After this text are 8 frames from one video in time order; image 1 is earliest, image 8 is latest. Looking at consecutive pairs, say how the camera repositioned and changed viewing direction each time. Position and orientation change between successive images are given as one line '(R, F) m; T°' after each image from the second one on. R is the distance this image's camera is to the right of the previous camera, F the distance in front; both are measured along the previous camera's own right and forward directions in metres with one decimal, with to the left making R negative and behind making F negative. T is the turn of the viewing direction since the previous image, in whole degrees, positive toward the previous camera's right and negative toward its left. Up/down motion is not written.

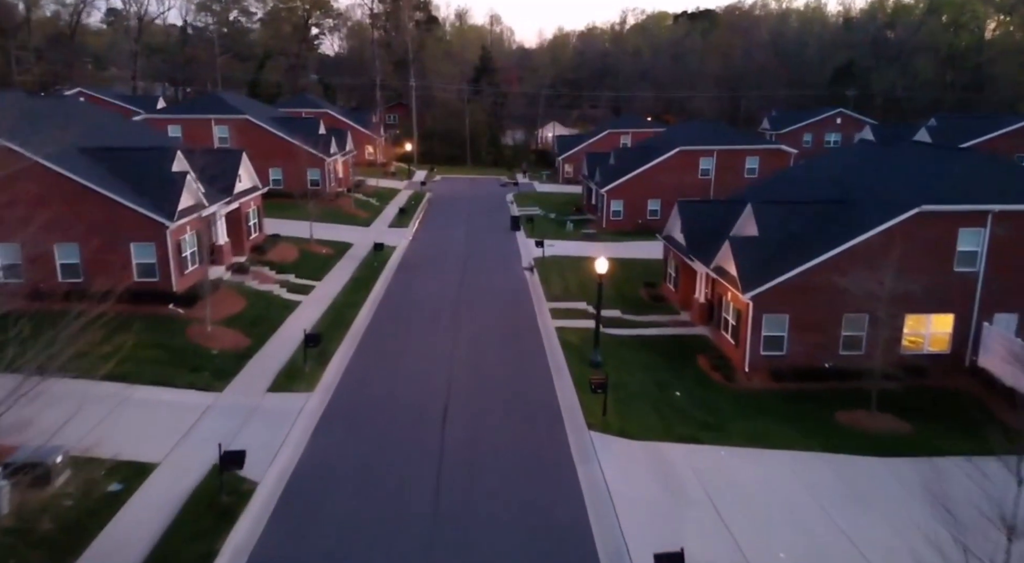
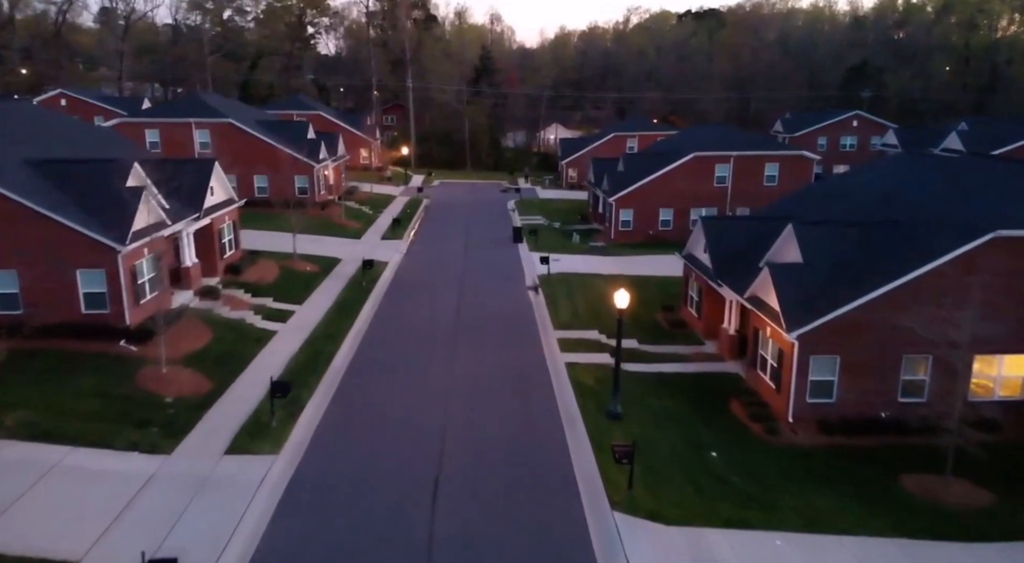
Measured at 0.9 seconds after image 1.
(-0.1, +2.9) m; 0°
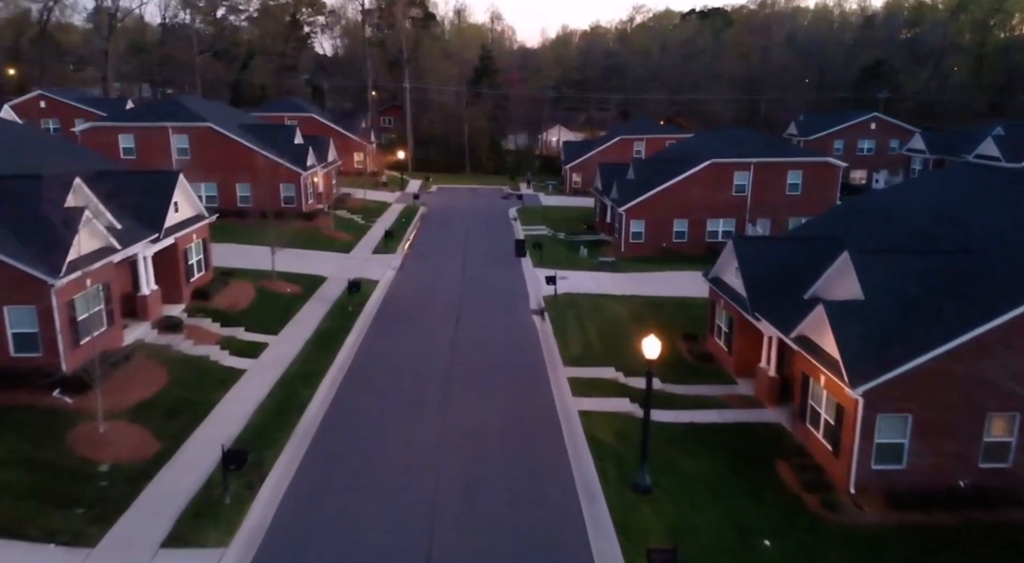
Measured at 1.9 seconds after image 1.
(-0.1, +2.9) m; 0°
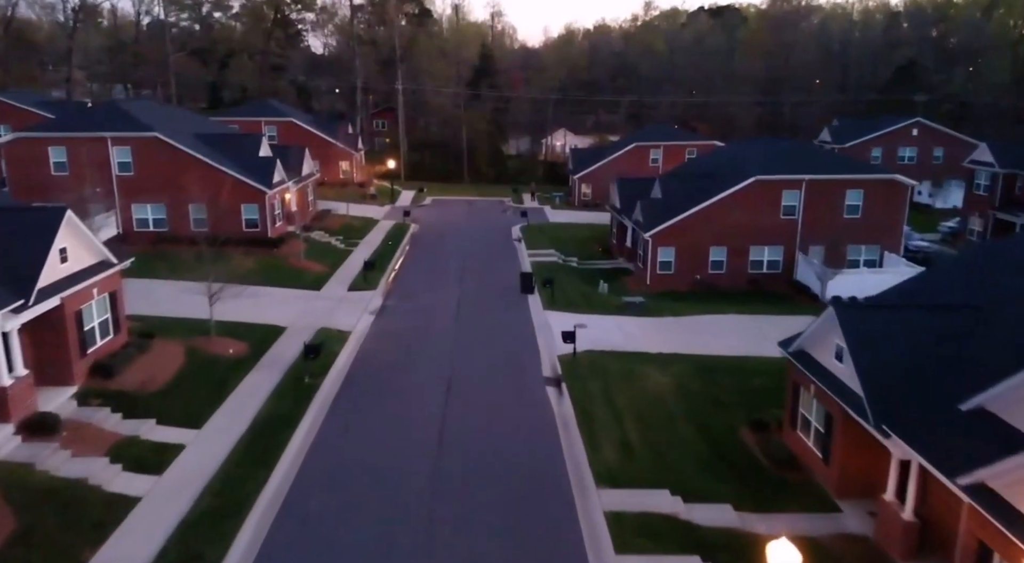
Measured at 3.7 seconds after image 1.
(-0.2, +5.8) m; 0°
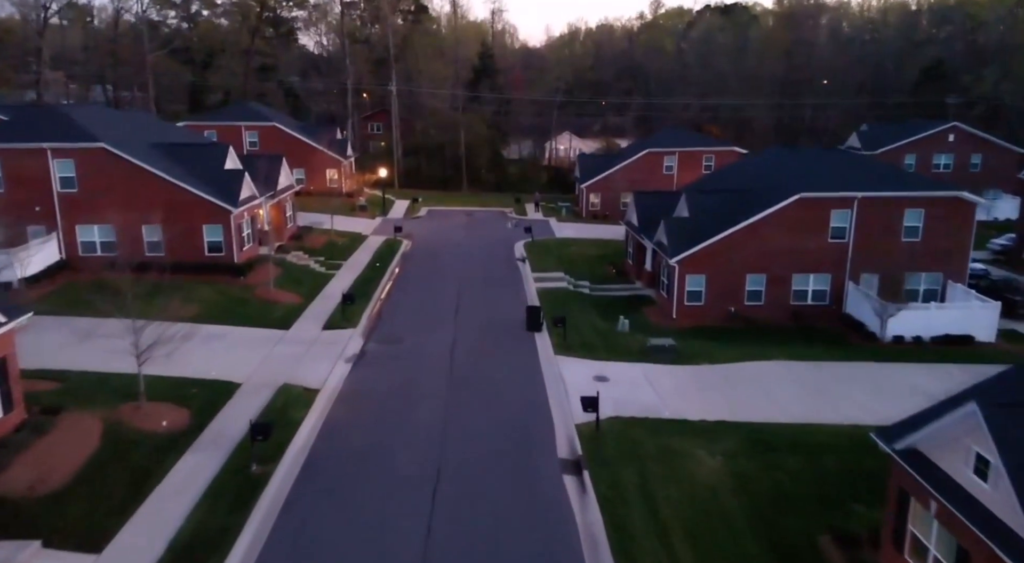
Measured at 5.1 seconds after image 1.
(-0.2, +4.2) m; 0°
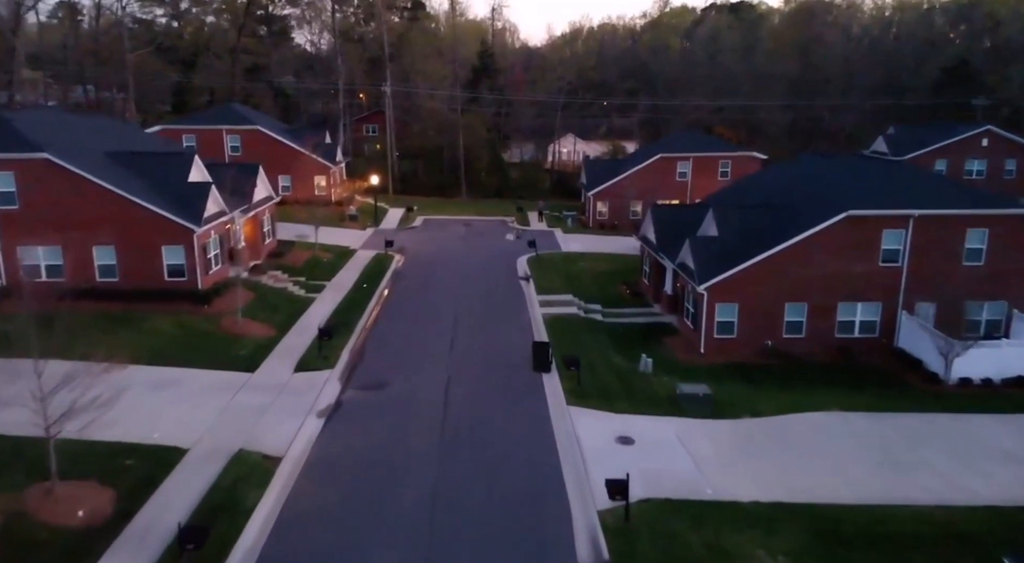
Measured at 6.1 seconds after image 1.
(-0.1, +3.4) m; 0°
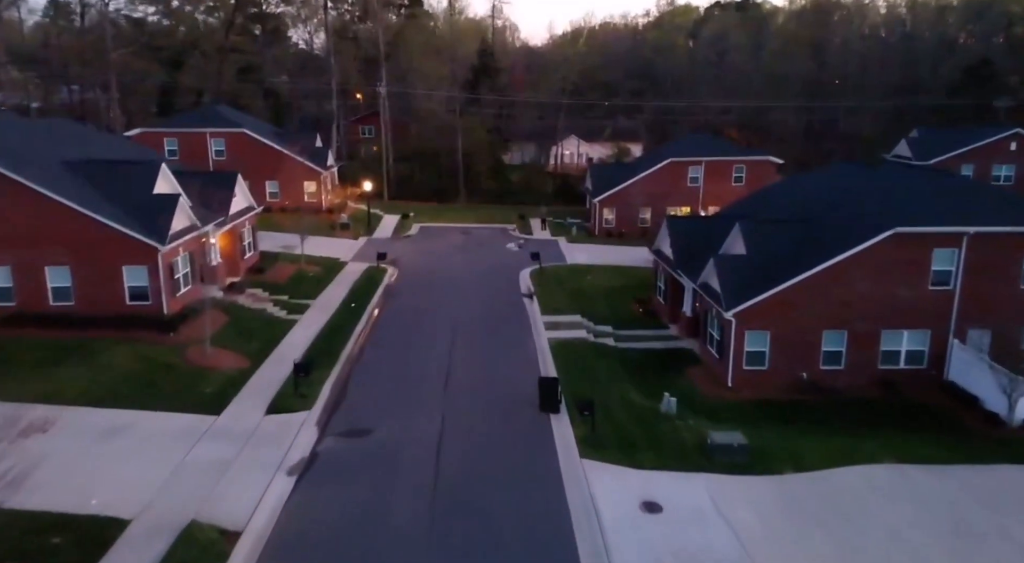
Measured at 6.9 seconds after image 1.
(-0.1, +2.5) m; 0°
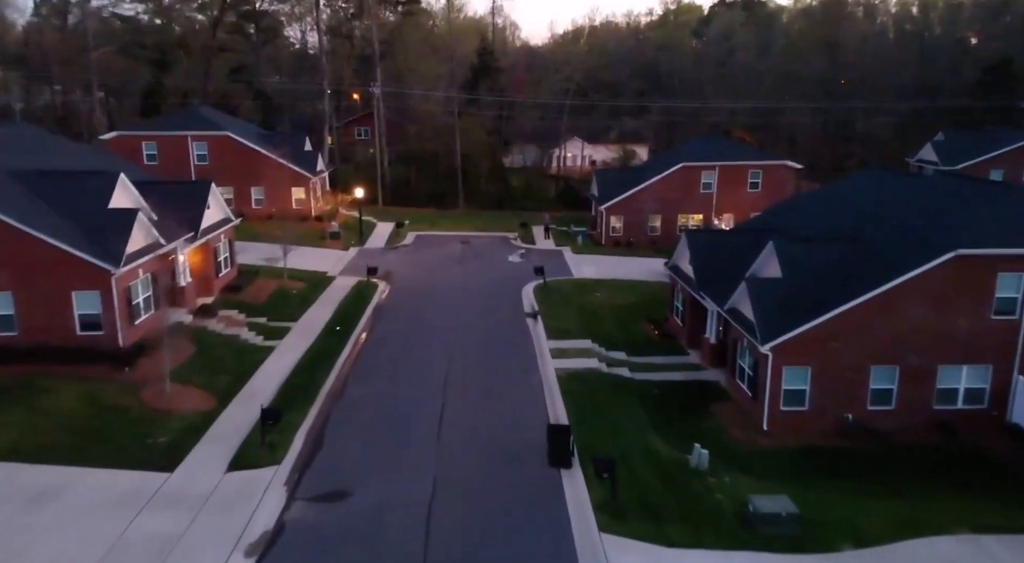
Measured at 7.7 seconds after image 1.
(-0.1, +2.6) m; 0°
